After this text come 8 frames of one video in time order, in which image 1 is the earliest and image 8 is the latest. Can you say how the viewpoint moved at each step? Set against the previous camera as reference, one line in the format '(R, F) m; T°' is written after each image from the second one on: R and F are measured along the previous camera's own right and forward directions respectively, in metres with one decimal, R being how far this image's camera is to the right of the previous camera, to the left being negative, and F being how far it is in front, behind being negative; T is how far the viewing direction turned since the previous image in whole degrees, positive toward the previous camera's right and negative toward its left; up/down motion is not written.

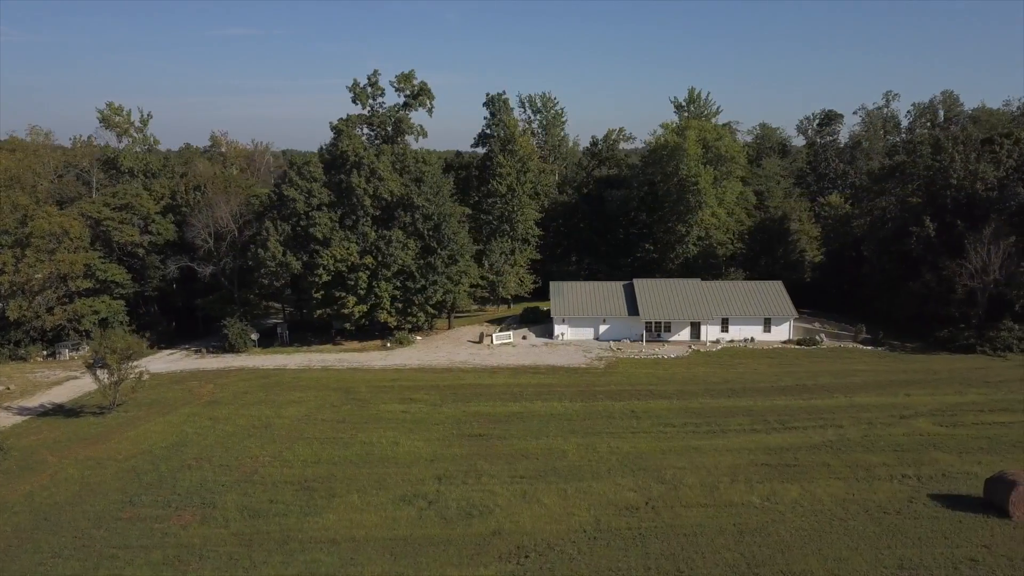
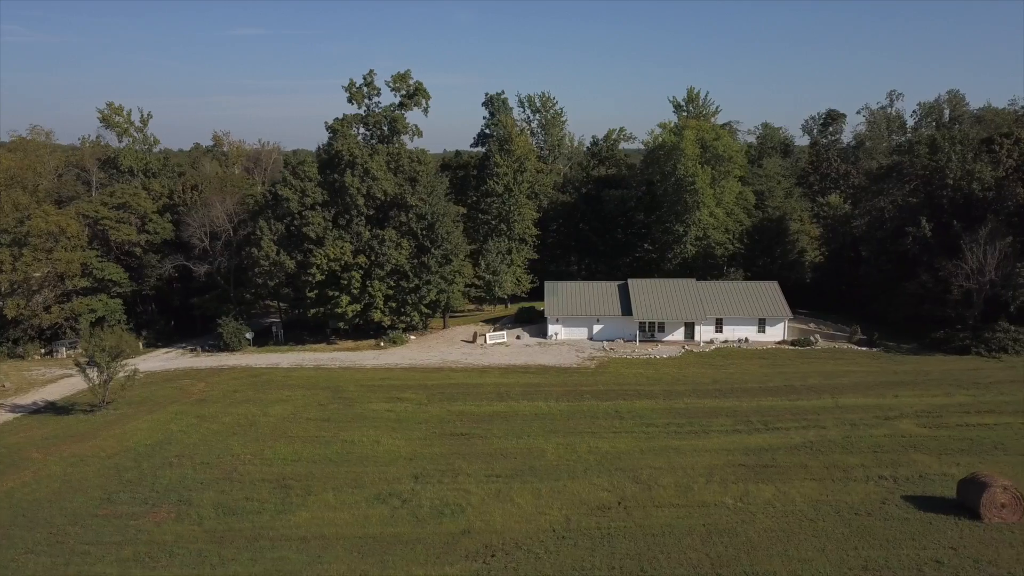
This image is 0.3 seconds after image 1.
(+0.9, 0.0) m; -1°
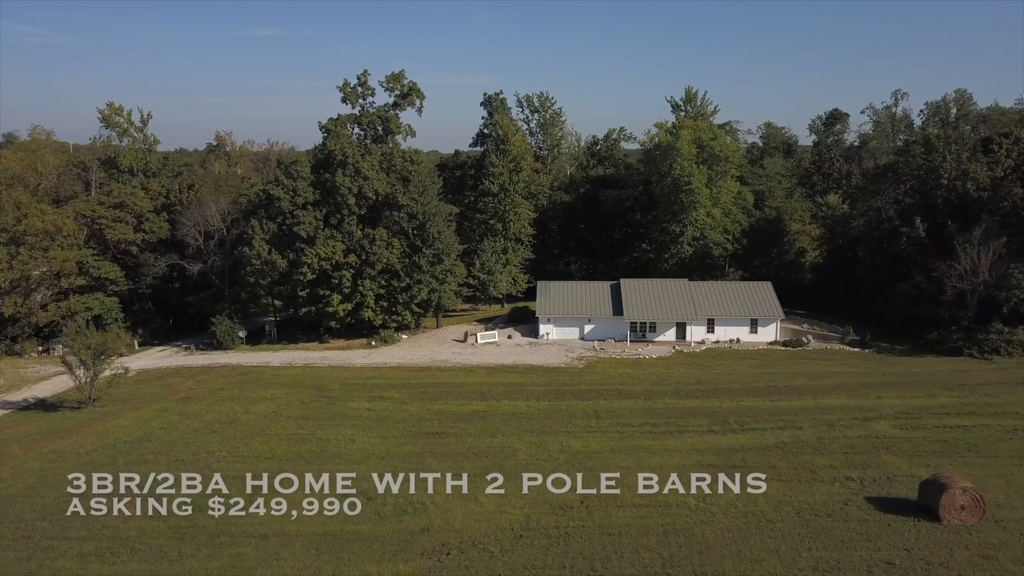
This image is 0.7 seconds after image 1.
(+1.2, 0.0) m; -1°
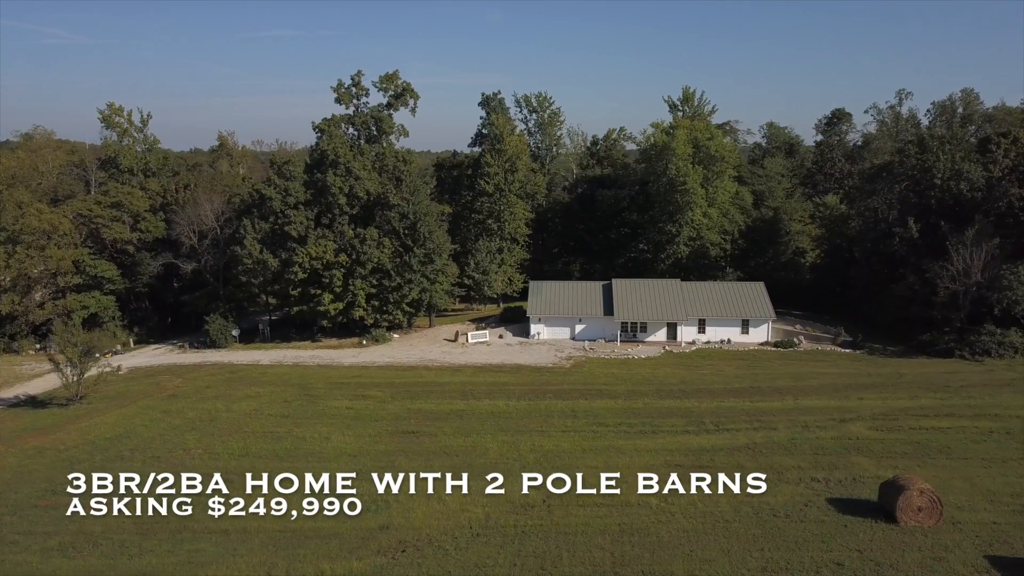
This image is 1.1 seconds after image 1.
(+1.2, -0.1) m; -1°
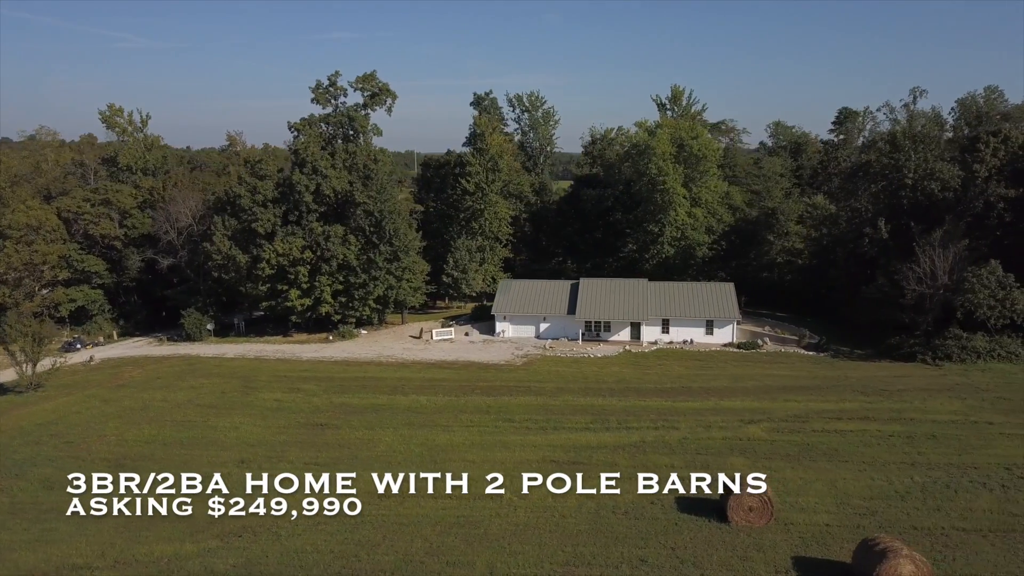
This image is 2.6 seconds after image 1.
(+4.5, -0.1) m; -4°
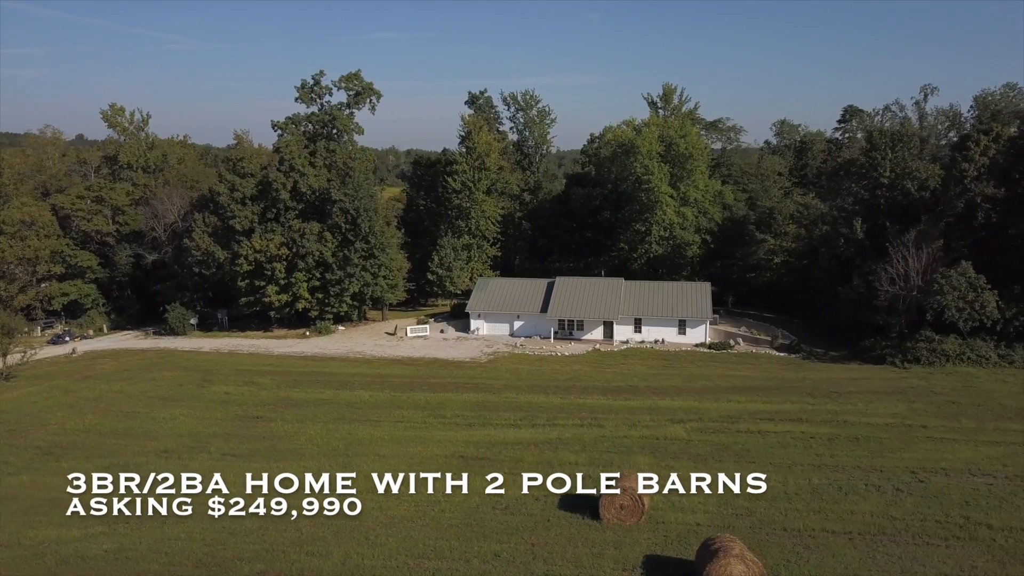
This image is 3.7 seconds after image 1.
(+3.4, -0.1) m; -3°
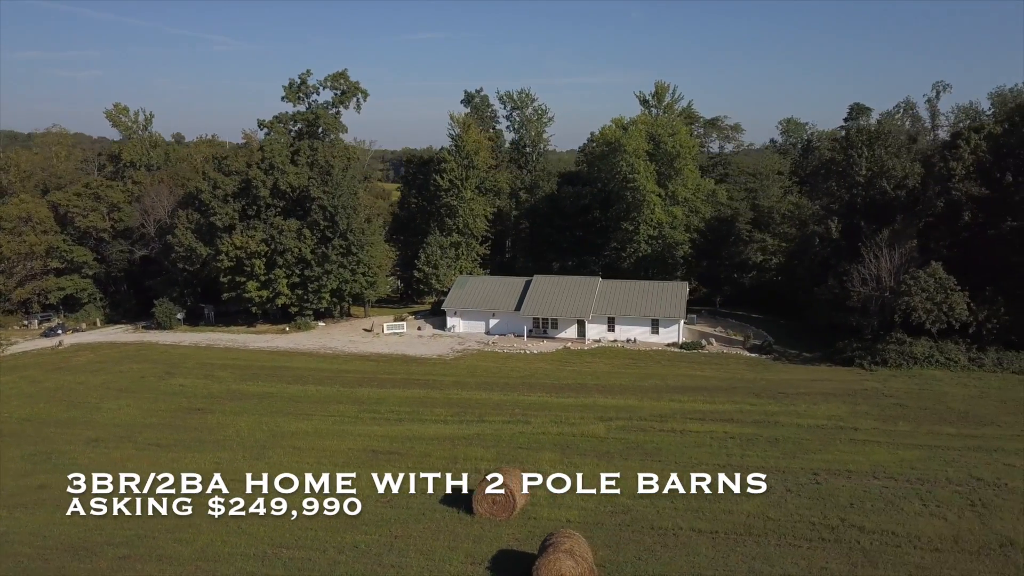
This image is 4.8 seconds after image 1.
(+3.4, 0.0) m; -3°
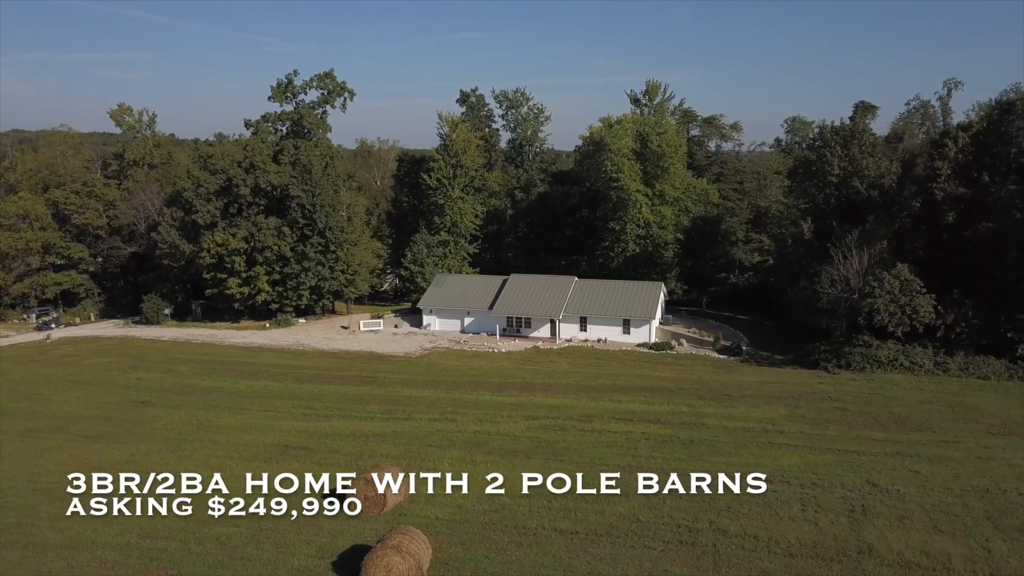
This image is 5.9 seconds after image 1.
(+3.4, 0.0) m; -3°
